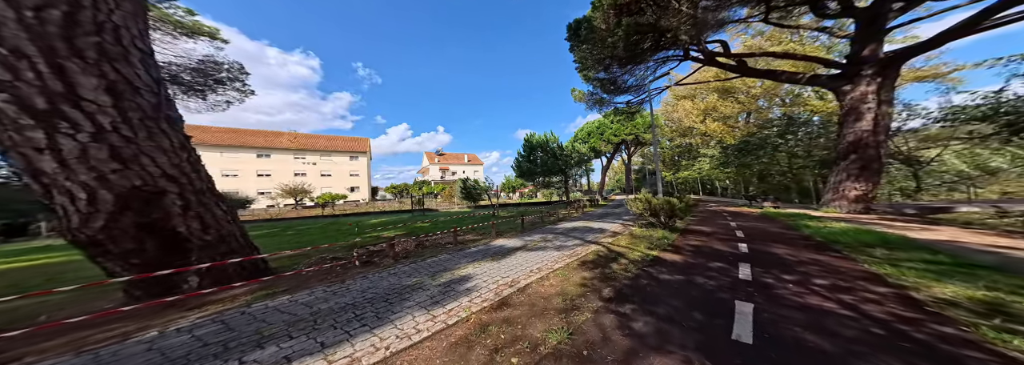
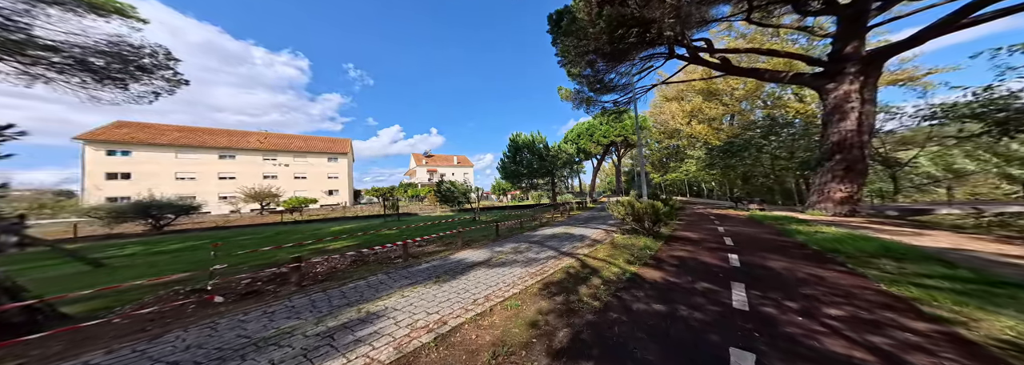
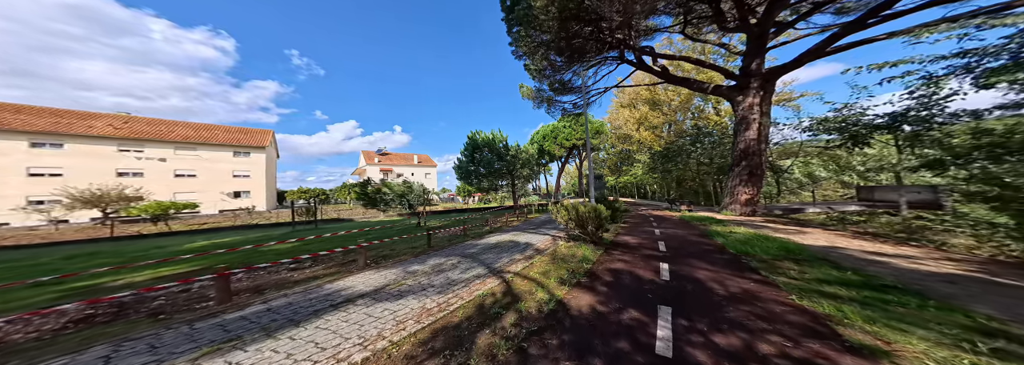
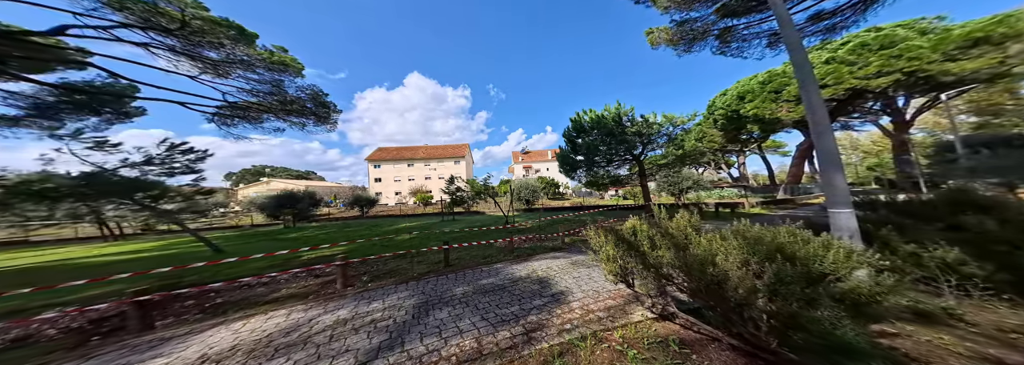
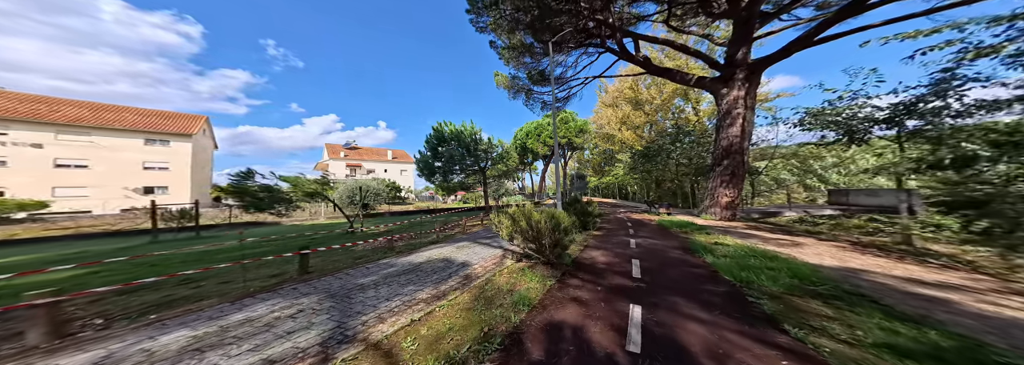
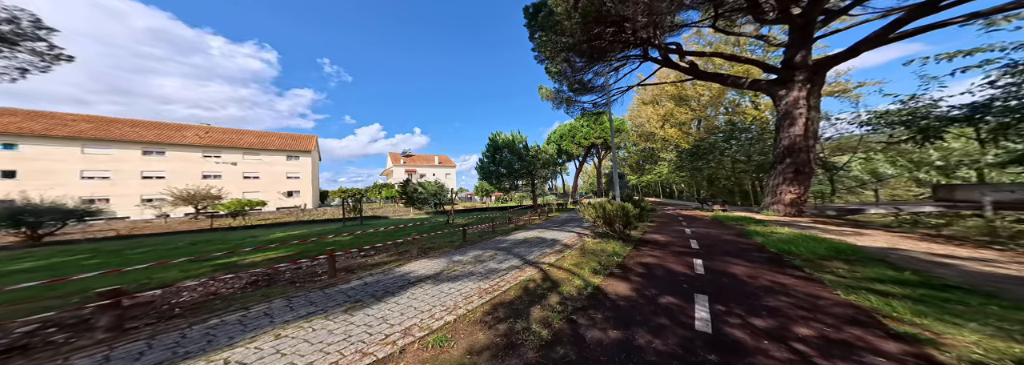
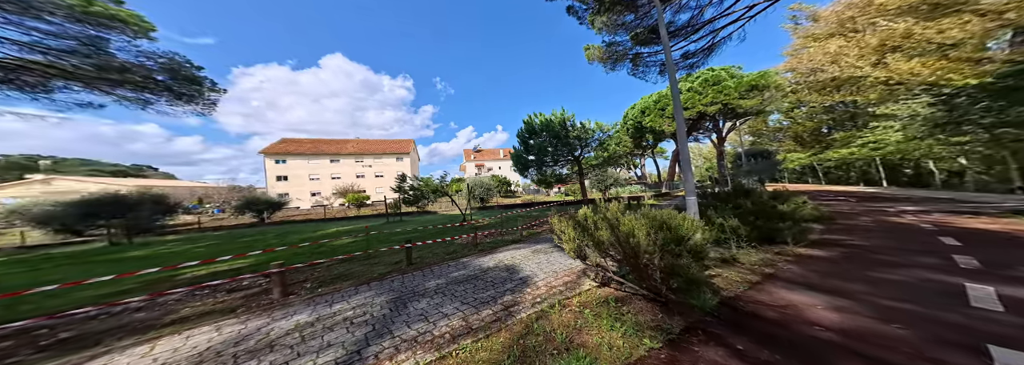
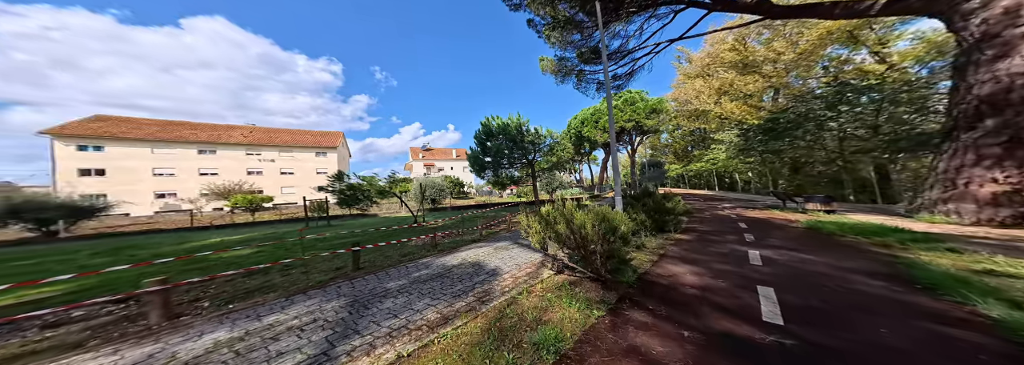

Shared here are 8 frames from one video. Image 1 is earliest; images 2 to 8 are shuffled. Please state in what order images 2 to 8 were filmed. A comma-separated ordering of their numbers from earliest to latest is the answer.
2, 6, 3, 5, 8, 7, 4
